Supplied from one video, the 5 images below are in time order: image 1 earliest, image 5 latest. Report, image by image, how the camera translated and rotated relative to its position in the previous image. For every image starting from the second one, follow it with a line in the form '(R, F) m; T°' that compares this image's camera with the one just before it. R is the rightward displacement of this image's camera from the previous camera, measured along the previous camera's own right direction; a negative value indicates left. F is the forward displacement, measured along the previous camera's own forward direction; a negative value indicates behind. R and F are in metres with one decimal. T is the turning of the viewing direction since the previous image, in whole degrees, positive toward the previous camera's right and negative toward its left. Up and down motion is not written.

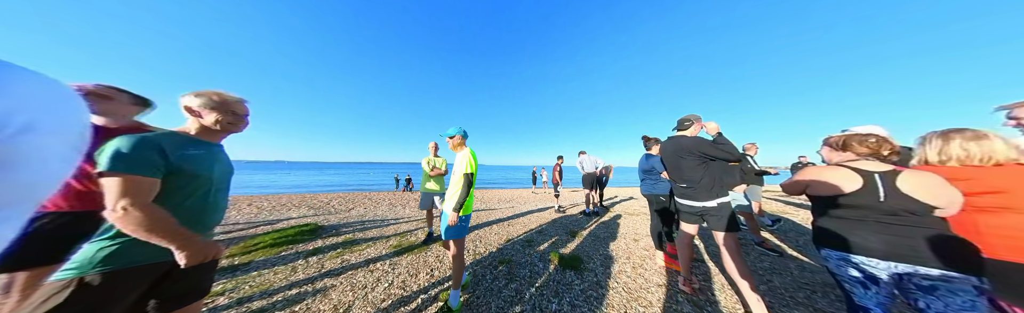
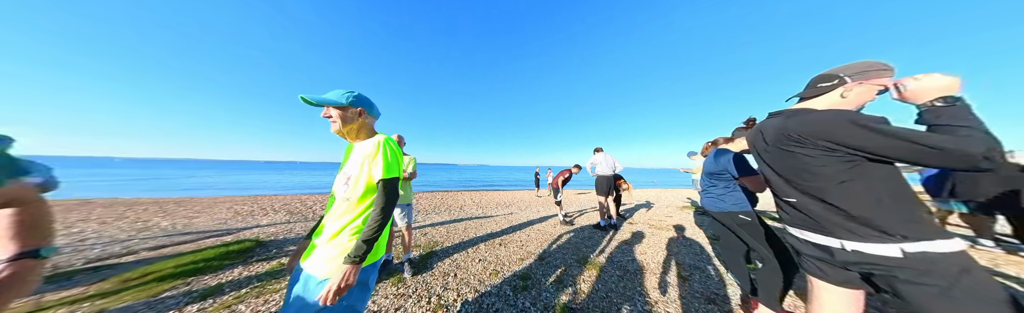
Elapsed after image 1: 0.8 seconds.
(+0.3, +1.3) m; -1°
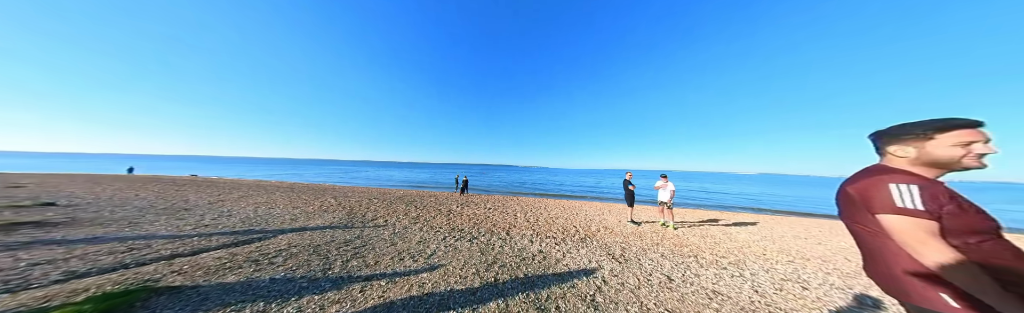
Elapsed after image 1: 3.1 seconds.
(-0.8, +4.6) m; -22°
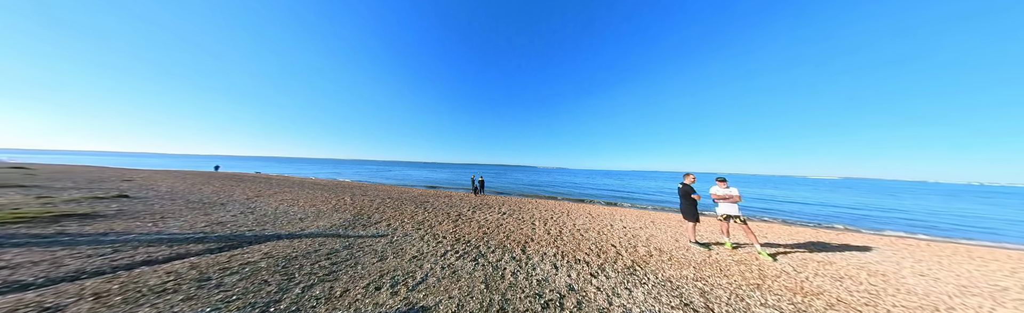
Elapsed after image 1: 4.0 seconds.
(0.0, +1.7) m; -7°
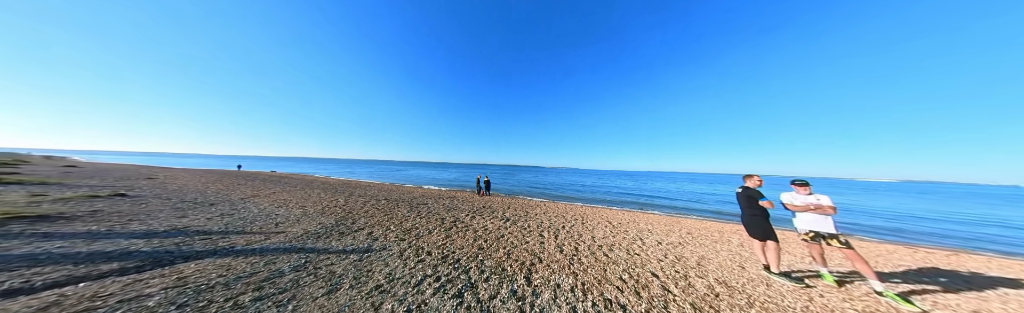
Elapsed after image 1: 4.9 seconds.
(+0.2, +1.6) m; -3°
